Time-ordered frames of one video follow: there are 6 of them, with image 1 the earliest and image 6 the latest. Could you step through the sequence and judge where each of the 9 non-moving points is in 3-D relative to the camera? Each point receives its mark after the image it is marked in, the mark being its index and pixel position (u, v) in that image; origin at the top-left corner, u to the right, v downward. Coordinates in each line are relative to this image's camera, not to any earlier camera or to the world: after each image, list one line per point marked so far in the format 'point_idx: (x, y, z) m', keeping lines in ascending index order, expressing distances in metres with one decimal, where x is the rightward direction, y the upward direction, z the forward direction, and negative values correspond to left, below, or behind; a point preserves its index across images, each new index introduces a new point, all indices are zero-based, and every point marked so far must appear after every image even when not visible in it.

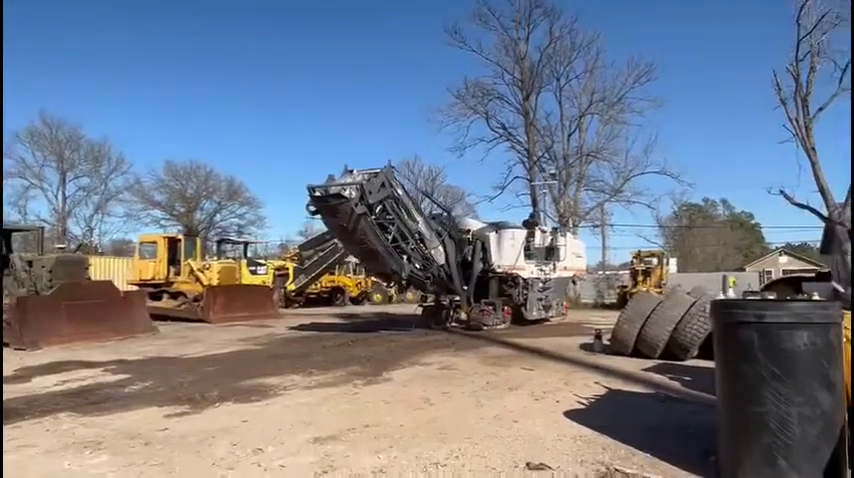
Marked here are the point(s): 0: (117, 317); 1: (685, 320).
0: (-6.4, -1.6, +16.1) m
1: (+3.5, -1.1, +10.7) m
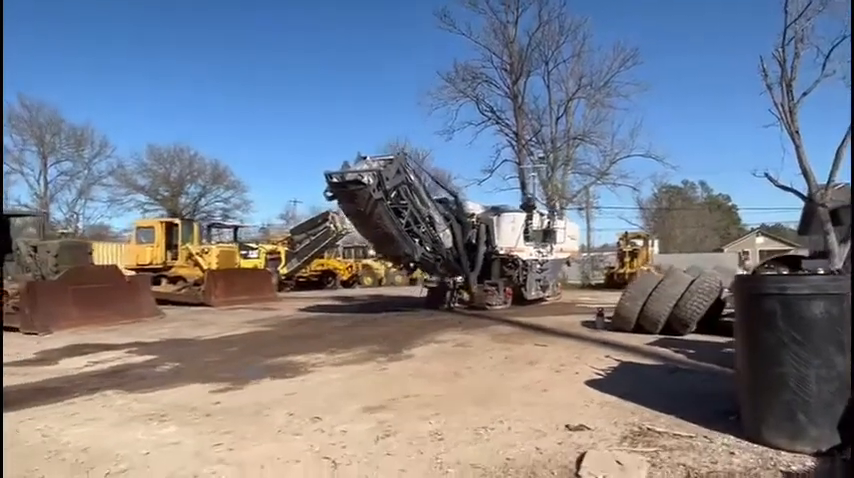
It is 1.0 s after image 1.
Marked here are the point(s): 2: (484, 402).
0: (-6.3, -1.3, +16.4) m
1: (+3.7, -0.8, +11.3) m
2: (+0.5, -1.3, +6.5) m
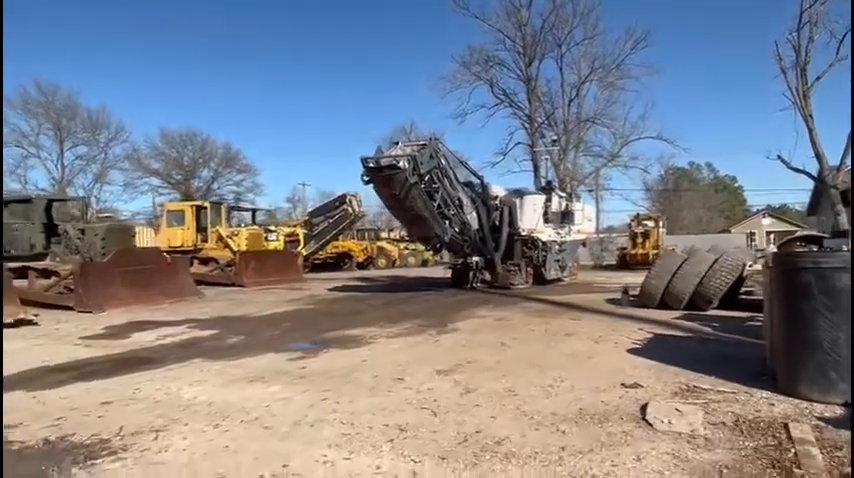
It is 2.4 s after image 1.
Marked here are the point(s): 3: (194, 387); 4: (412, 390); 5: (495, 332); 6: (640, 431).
0: (-5.7, -0.9, +17.2) m
1: (+4.3, -0.5, +12.0) m
2: (+1.1, -1.2, +7.3) m
3: (-1.9, -1.2, +6.5) m
4: (-0.1, -1.2, +6.1) m
5: (+0.9, -1.2, +10.0) m
6: (+1.3, -1.1, +4.7) m
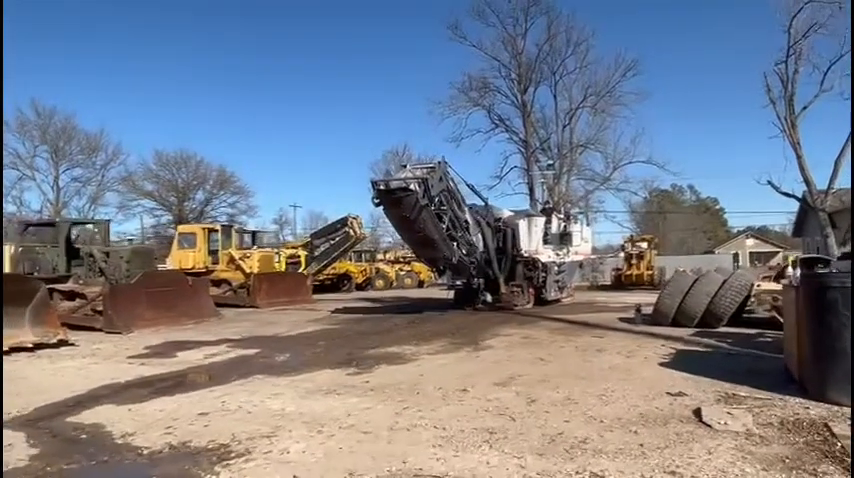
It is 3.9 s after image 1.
0: (-5.4, -1.4, +17.7) m
1: (+4.7, -0.9, +12.7) m
2: (+1.6, -1.4, +7.9) m
3: (-1.3, -1.4, +7.1) m
4: (+0.5, -1.4, +6.7) m
5: (+1.3, -1.5, +10.6) m
6: (+1.9, -1.3, +5.3) m
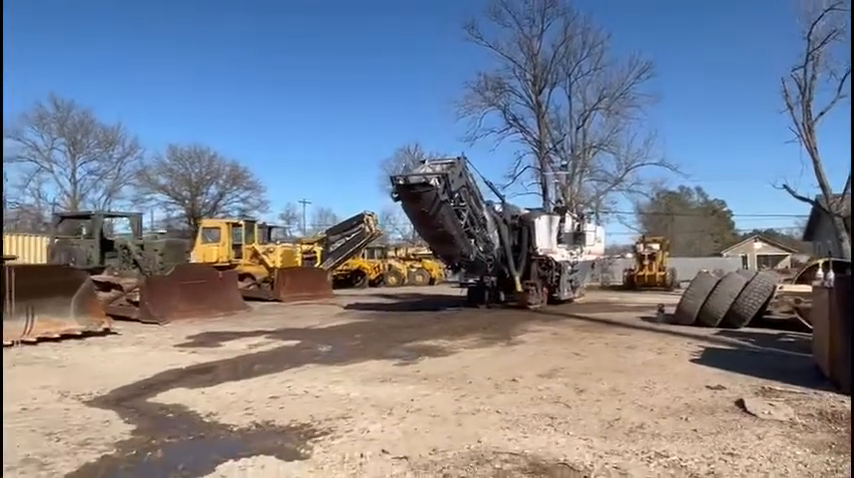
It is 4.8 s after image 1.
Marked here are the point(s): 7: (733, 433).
0: (-4.8, -1.3, +18.2) m
1: (+5.3, -0.9, +13.2) m
2: (+2.1, -1.4, +8.4) m
3: (-0.8, -1.4, +7.5) m
4: (+0.9, -1.4, +7.1) m
5: (+1.9, -1.5, +11.1) m
6: (+2.4, -1.3, +5.8) m
7: (+2.1, -1.3, +5.3) m
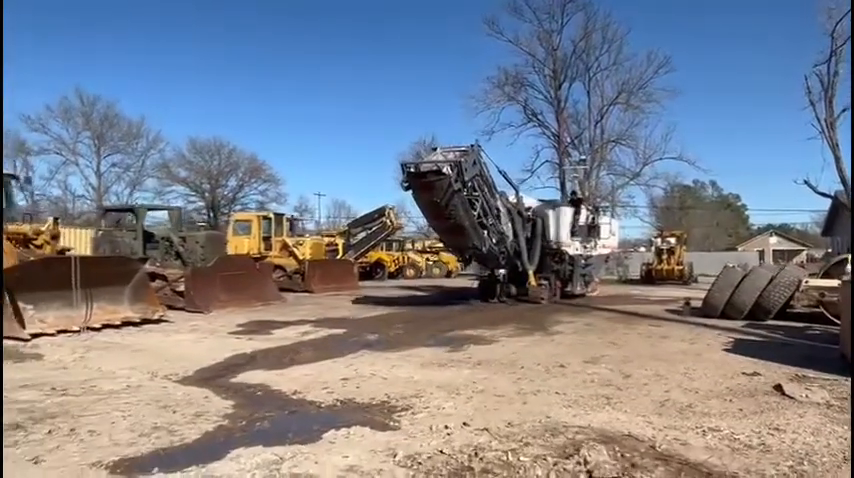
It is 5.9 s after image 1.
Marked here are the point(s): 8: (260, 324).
0: (-4.1, -1.1, +18.8) m
1: (+5.9, -0.9, +13.7) m
2: (+2.7, -1.4, +8.9) m
3: (-0.3, -1.3, +8.1) m
4: (+1.5, -1.3, +7.7) m
5: (+2.5, -1.4, +11.7) m
6: (+2.9, -1.3, +6.4) m
7: (+2.6, -1.3, +5.9) m
8: (-2.9, -1.5, +13.9) m
